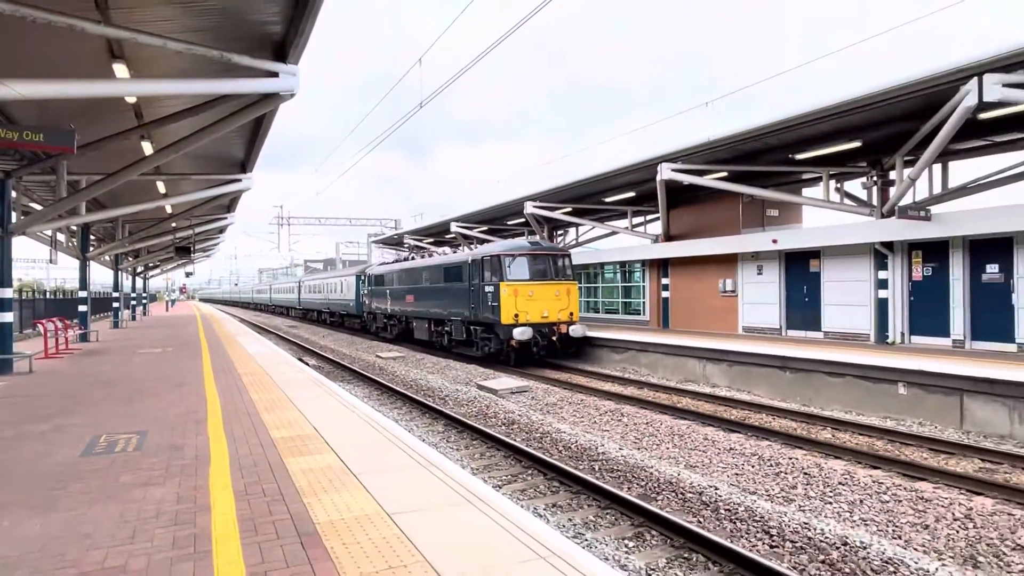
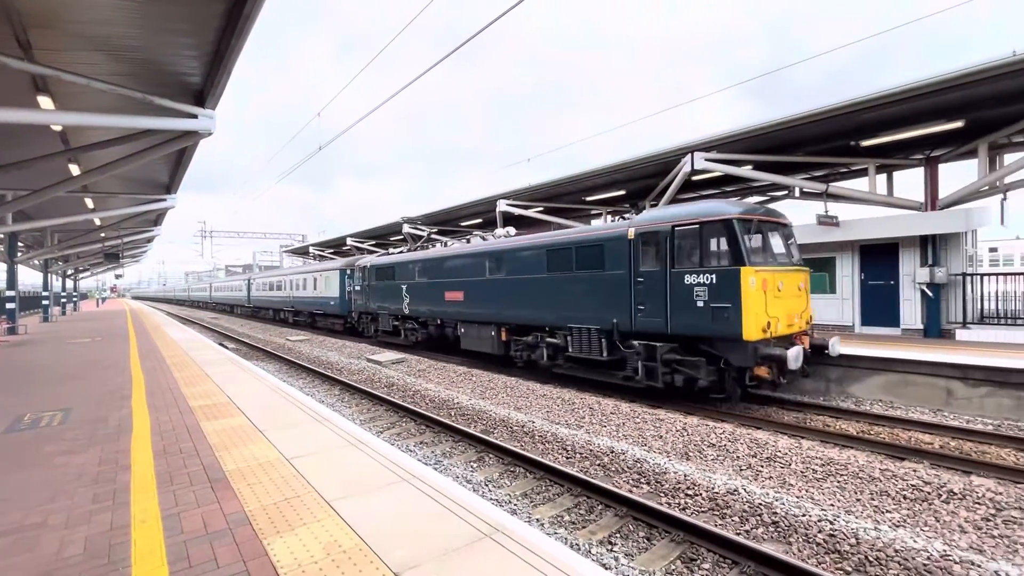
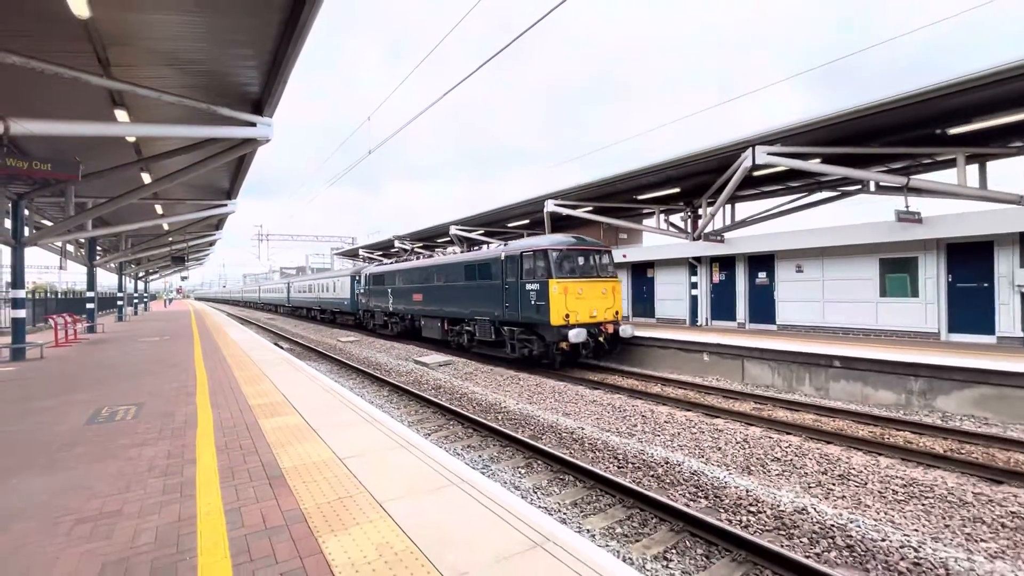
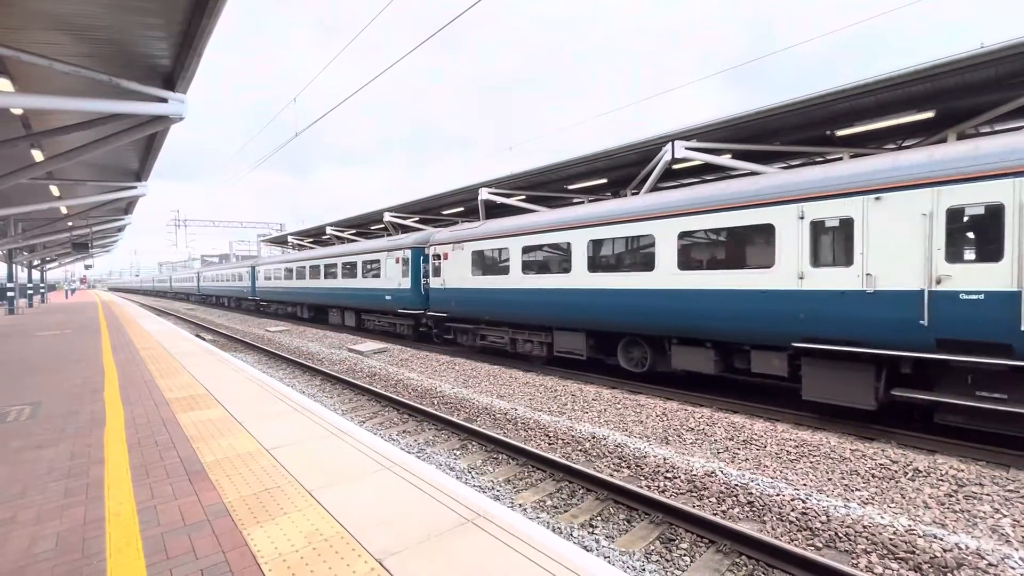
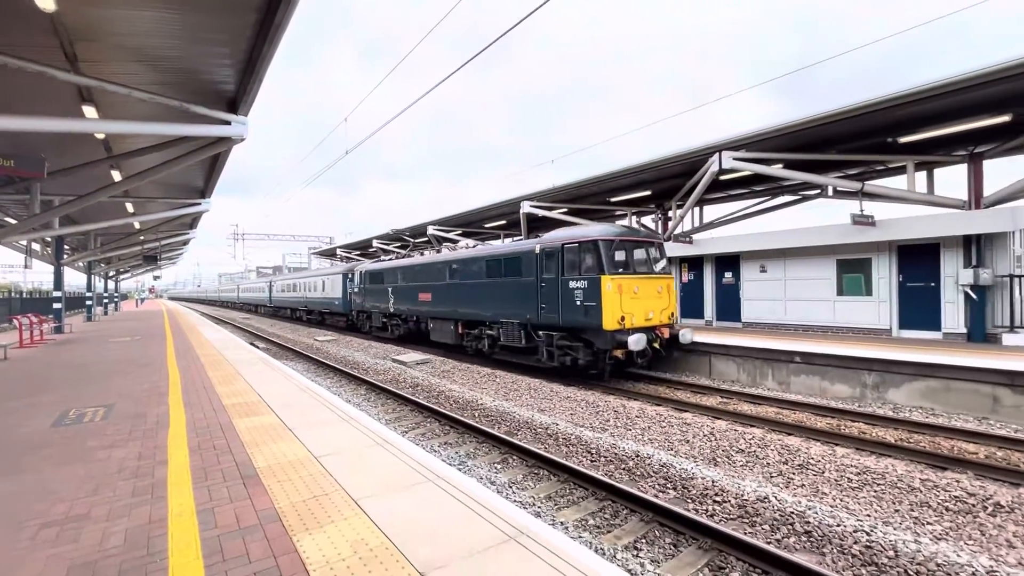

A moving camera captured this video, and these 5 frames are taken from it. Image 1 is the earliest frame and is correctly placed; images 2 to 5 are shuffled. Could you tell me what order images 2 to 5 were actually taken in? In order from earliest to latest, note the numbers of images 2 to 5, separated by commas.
3, 5, 2, 4
